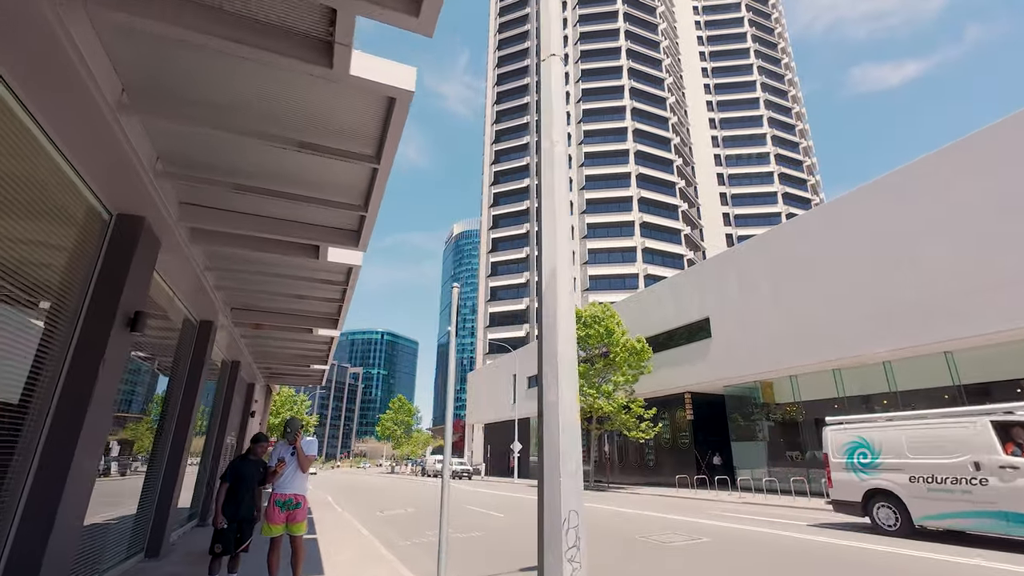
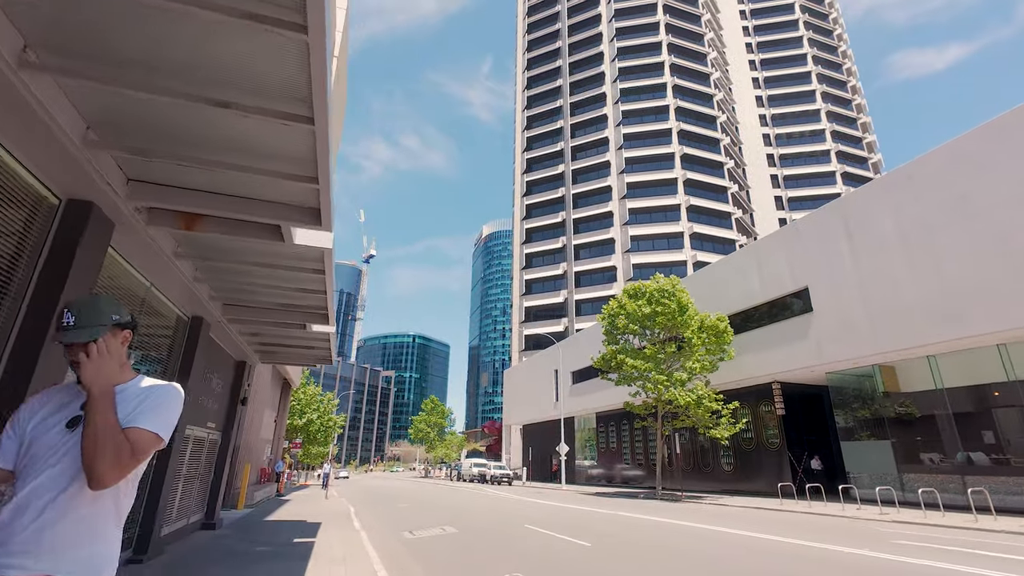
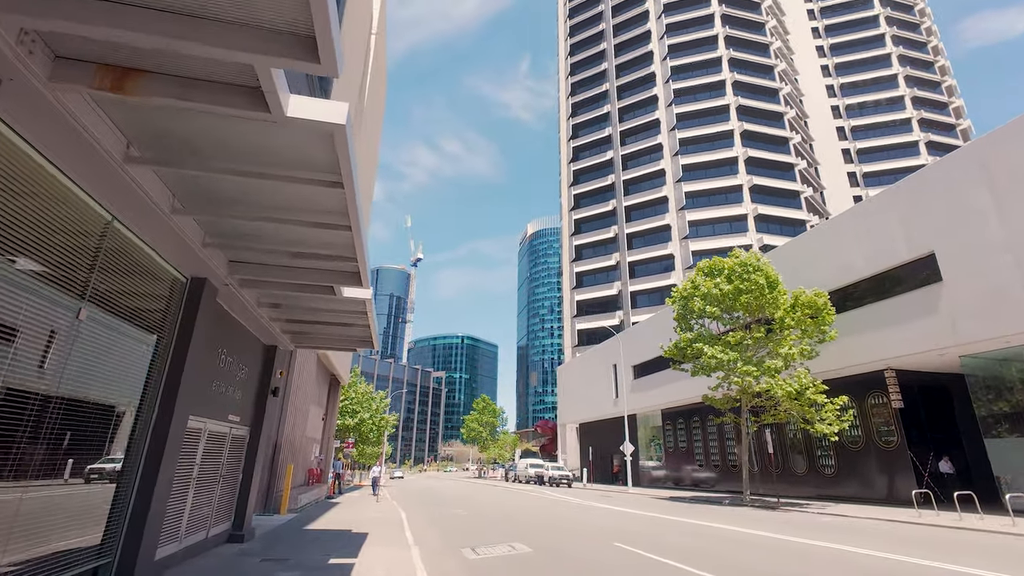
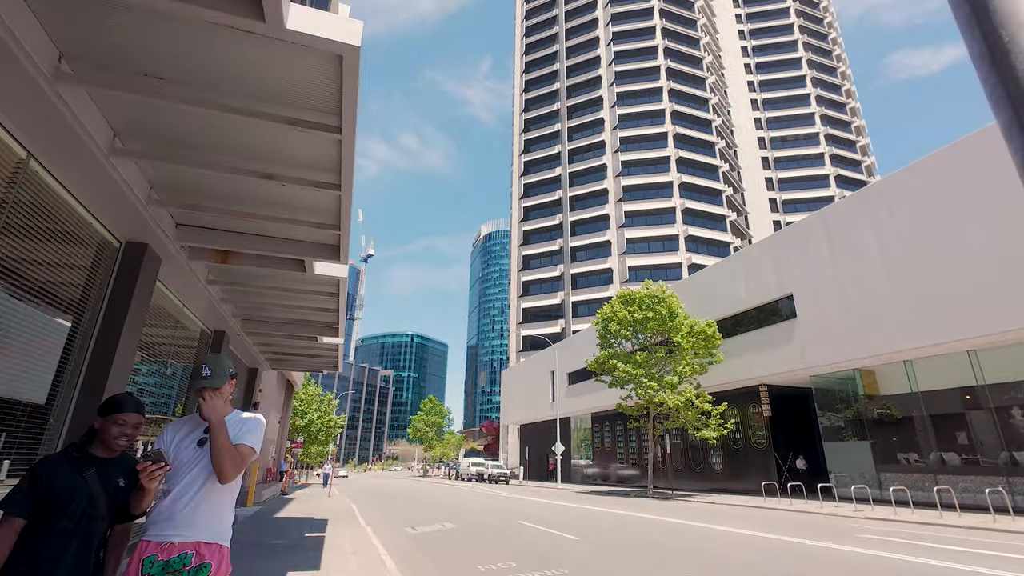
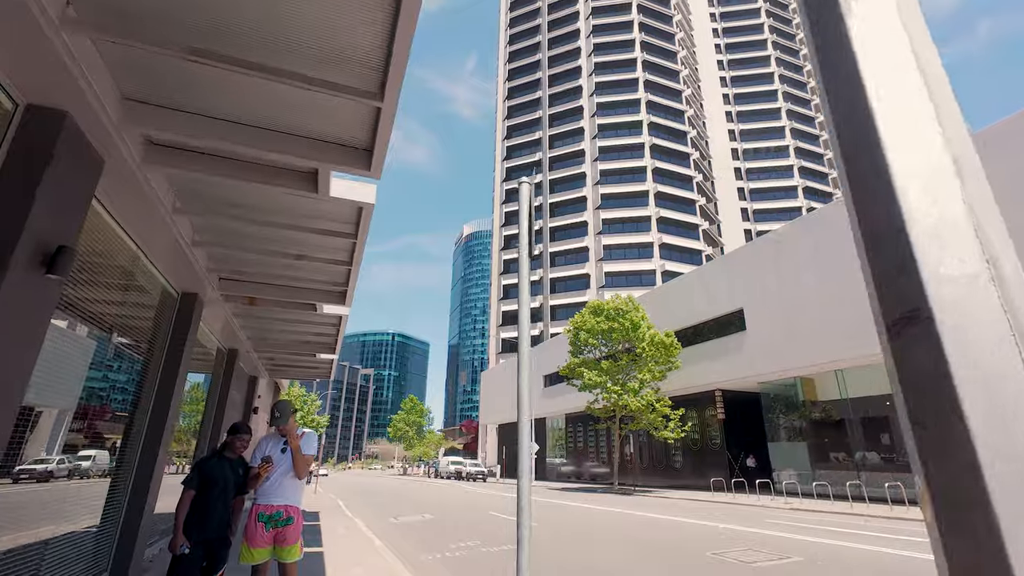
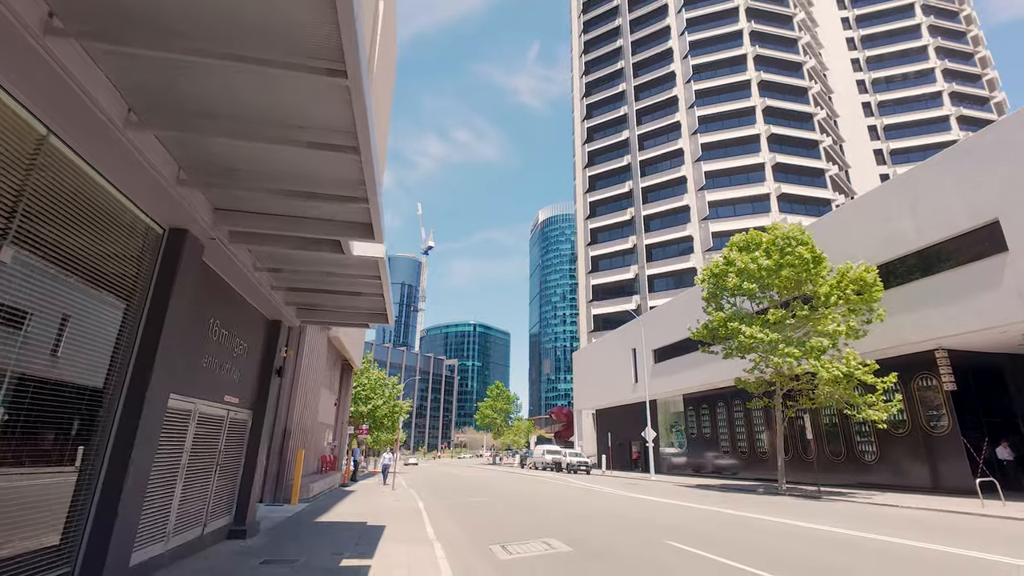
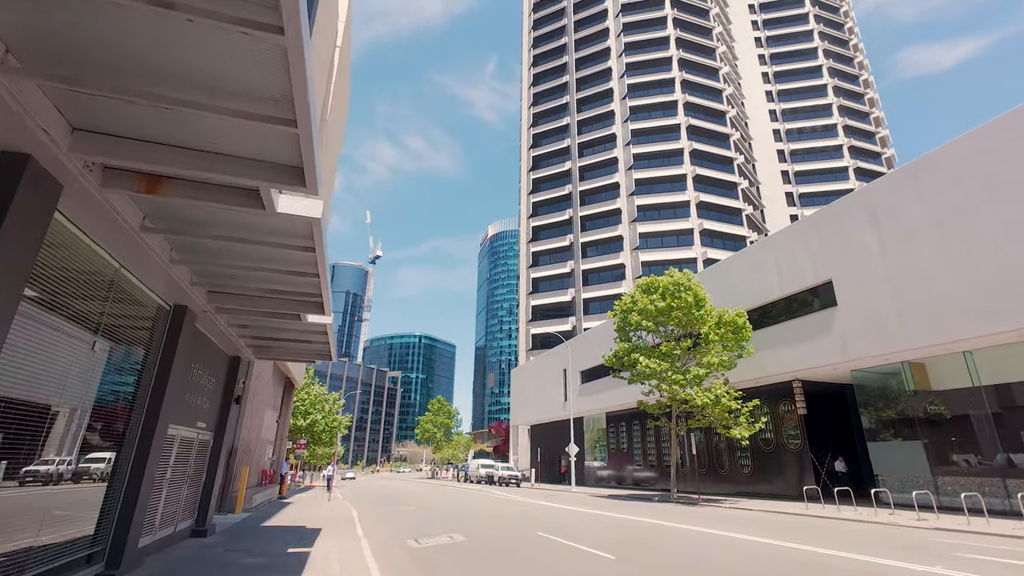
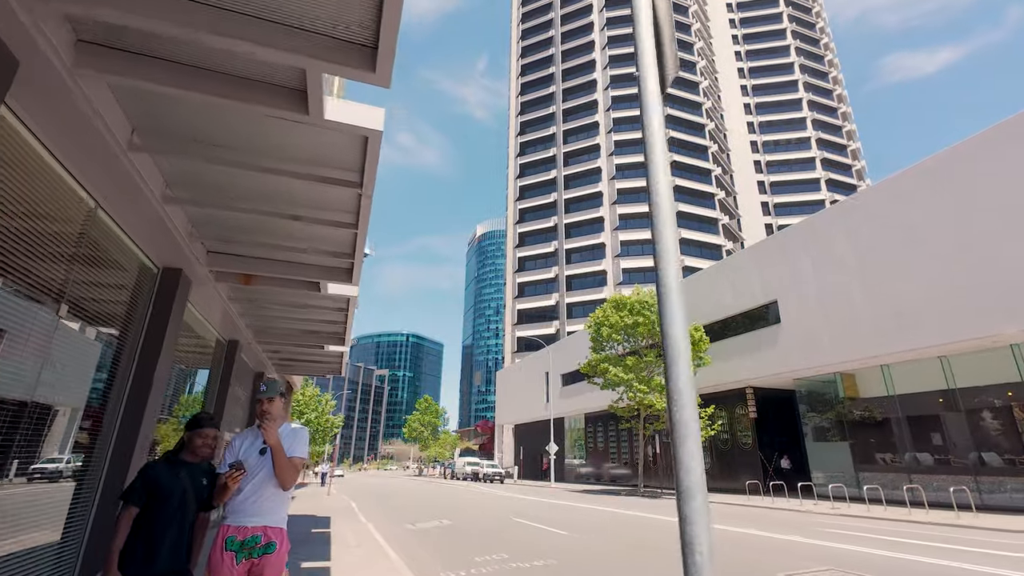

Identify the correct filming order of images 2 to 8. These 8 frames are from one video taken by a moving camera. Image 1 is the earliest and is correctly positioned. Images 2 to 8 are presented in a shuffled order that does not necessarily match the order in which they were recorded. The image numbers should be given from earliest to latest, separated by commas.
5, 8, 4, 2, 7, 3, 6
